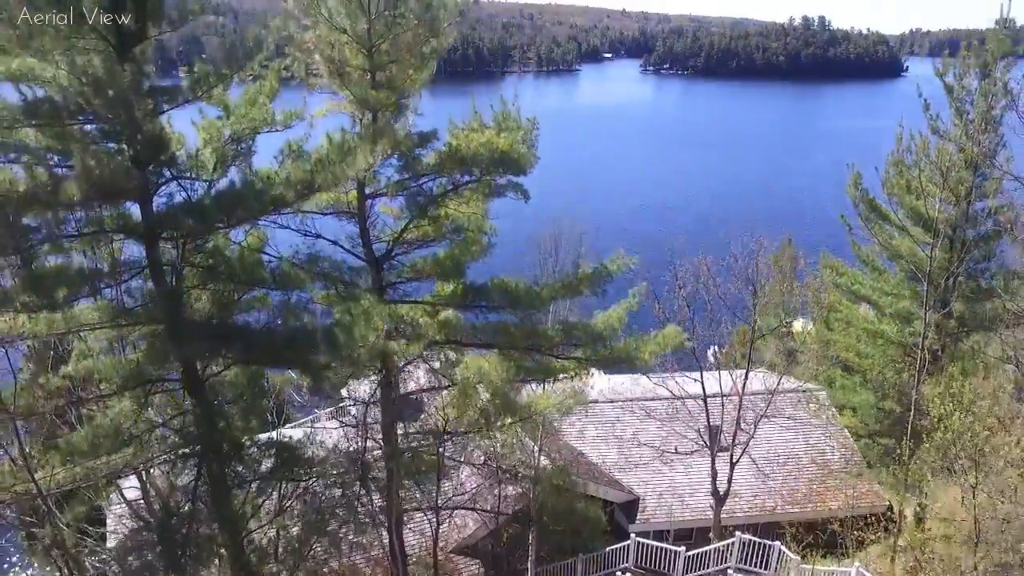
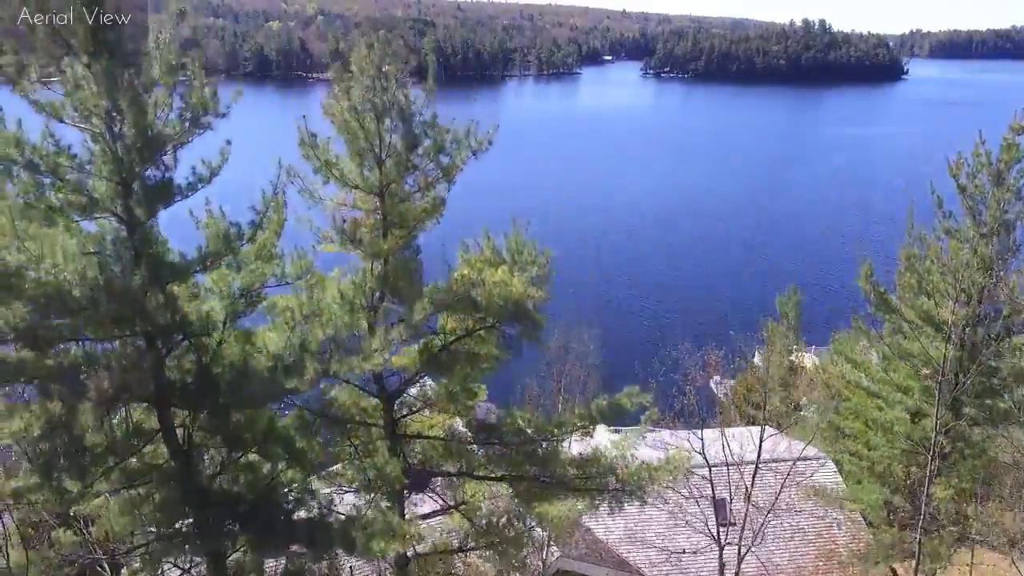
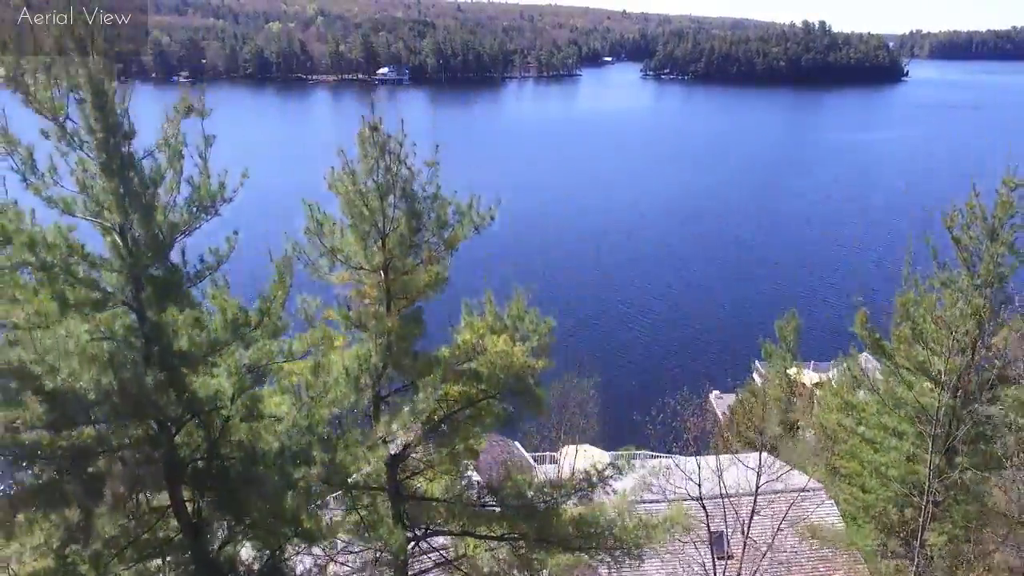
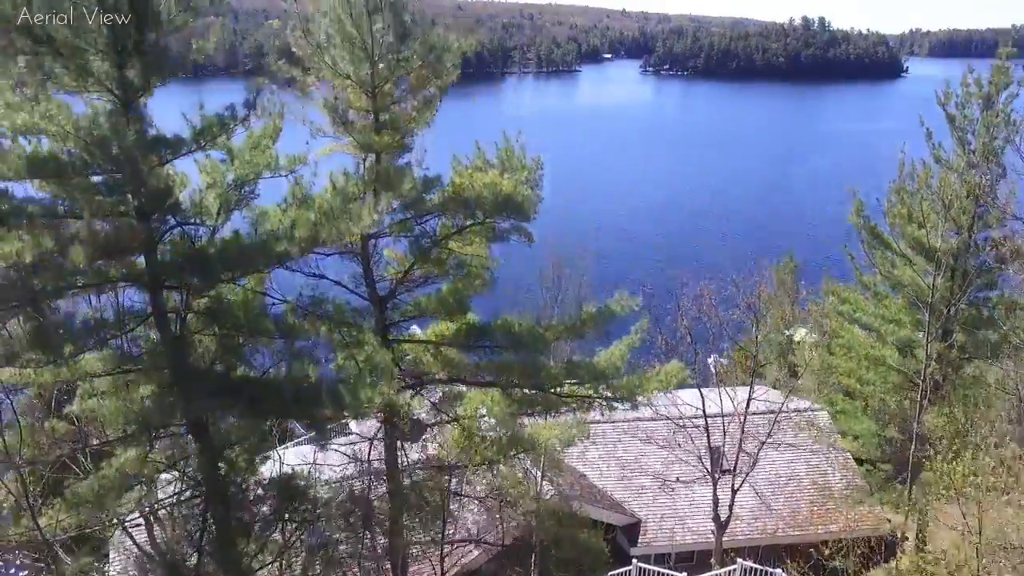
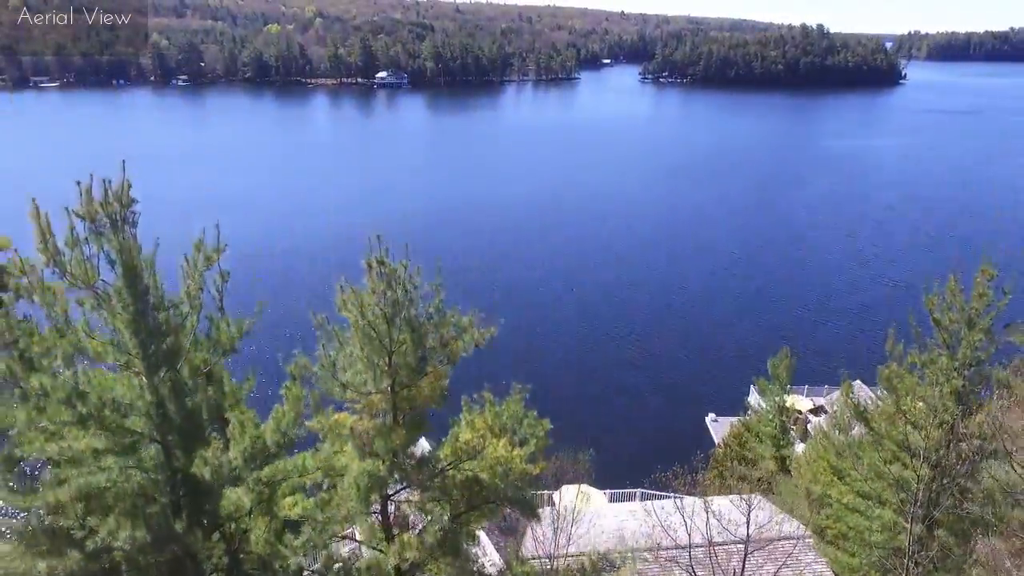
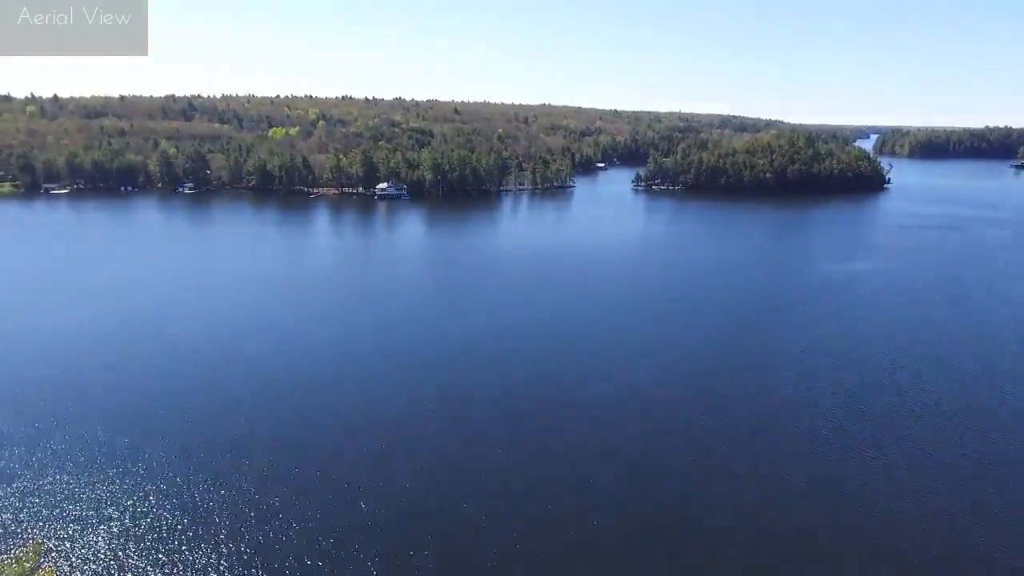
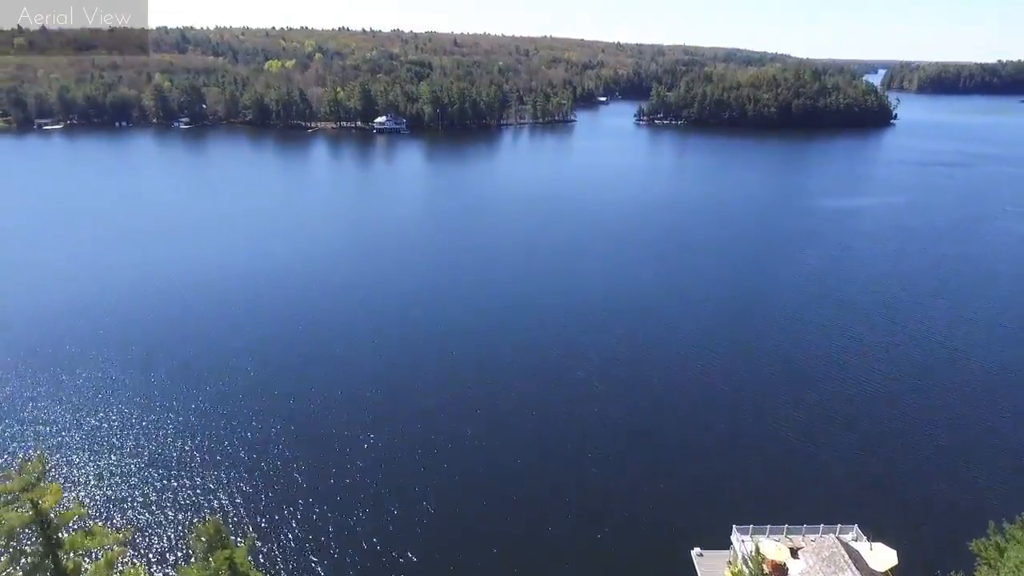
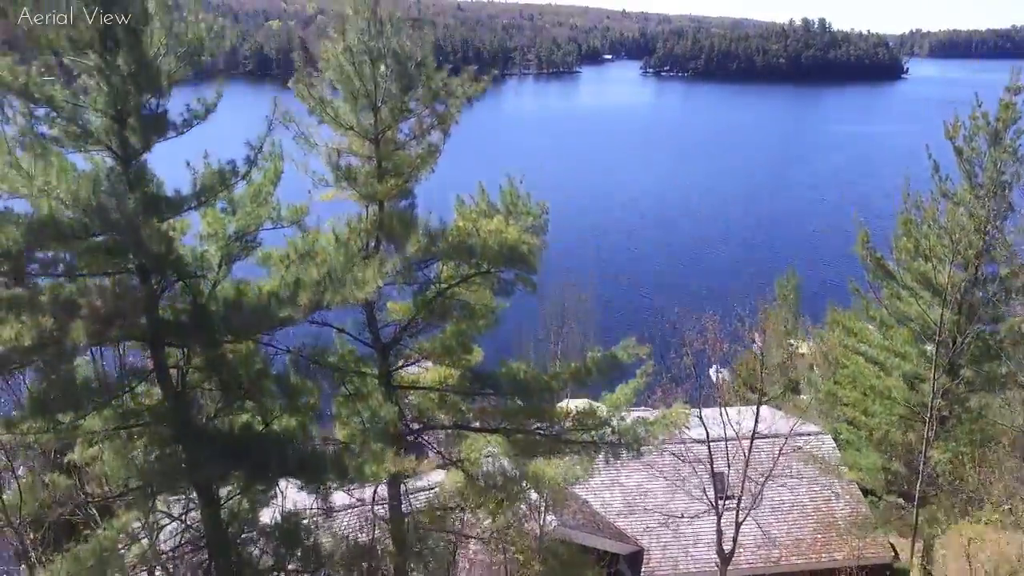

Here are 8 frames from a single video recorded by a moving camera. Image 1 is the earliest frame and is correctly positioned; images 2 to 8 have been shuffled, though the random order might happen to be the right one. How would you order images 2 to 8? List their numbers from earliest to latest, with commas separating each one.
4, 8, 2, 3, 5, 7, 6
